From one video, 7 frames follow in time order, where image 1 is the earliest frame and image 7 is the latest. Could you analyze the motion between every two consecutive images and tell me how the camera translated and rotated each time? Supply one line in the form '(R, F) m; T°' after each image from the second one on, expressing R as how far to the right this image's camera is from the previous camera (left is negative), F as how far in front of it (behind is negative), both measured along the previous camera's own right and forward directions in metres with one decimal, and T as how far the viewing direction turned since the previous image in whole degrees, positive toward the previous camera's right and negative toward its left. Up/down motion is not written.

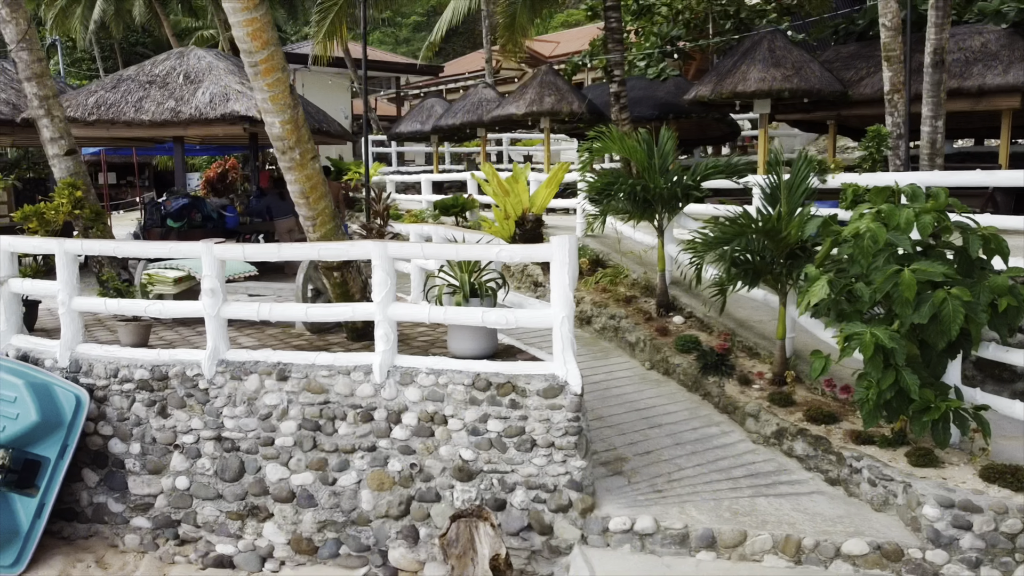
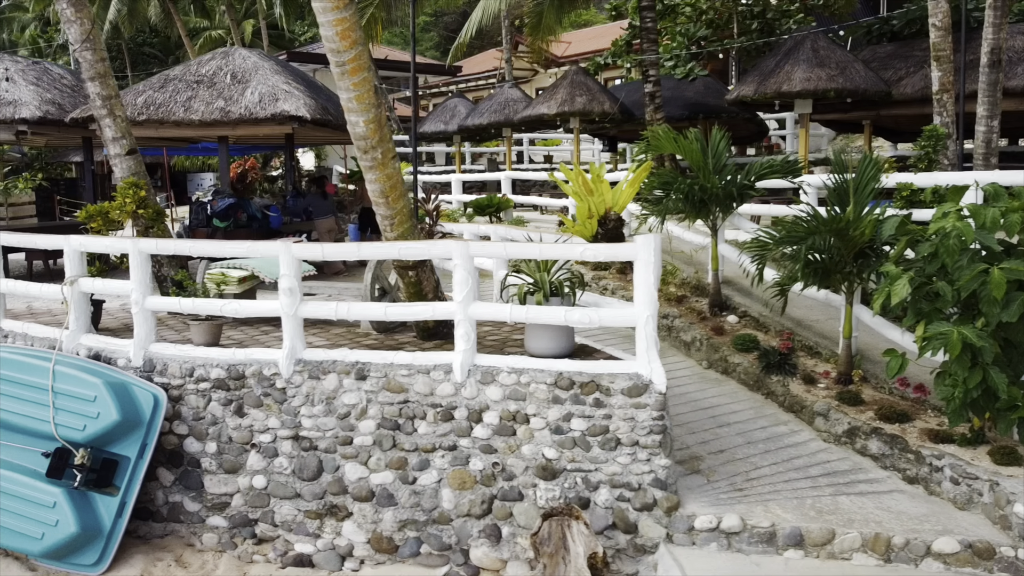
(-0.6, 0.0) m; 0°
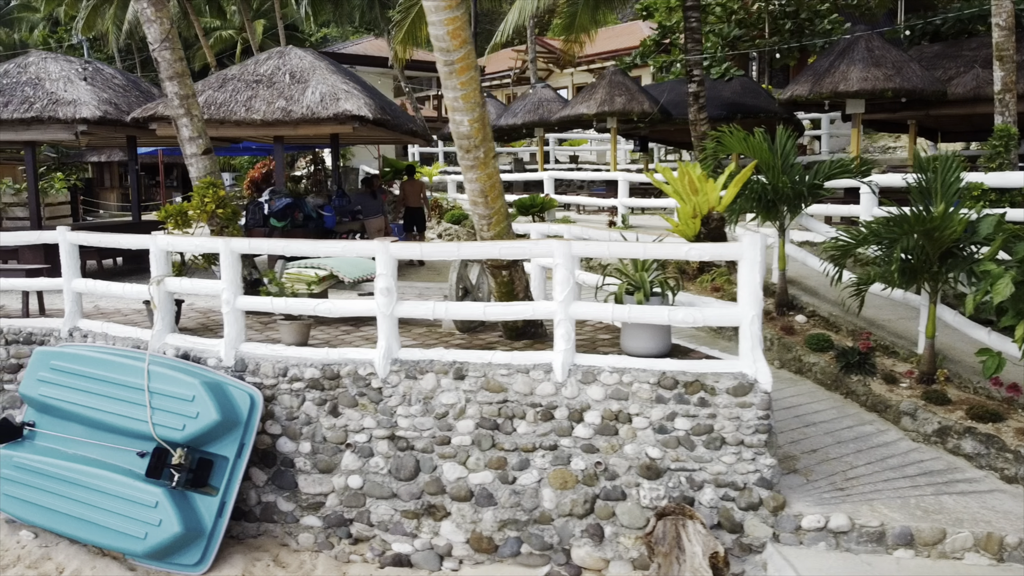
(-0.7, 0.0) m; 0°
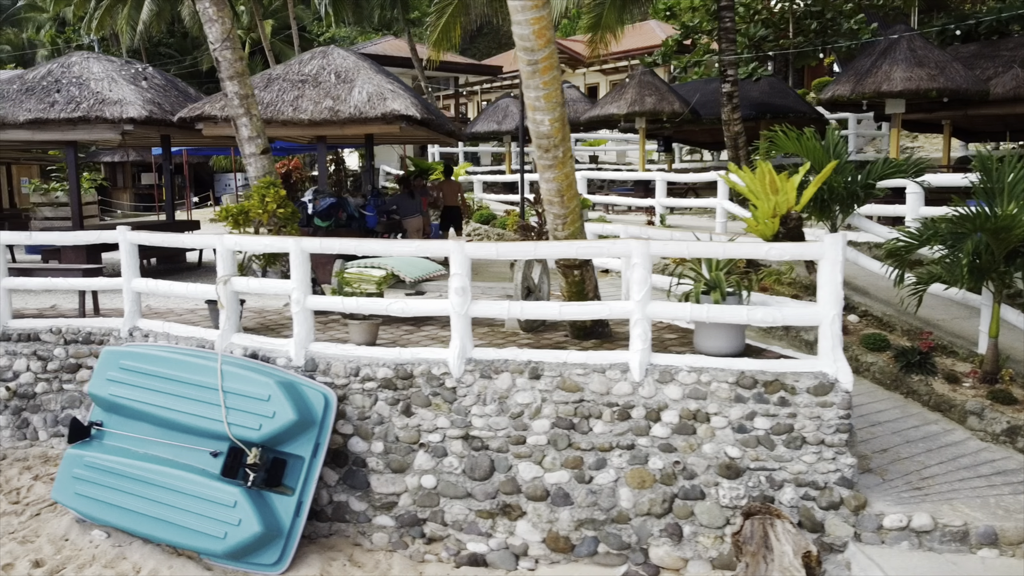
(-0.6, 0.0) m; 0°
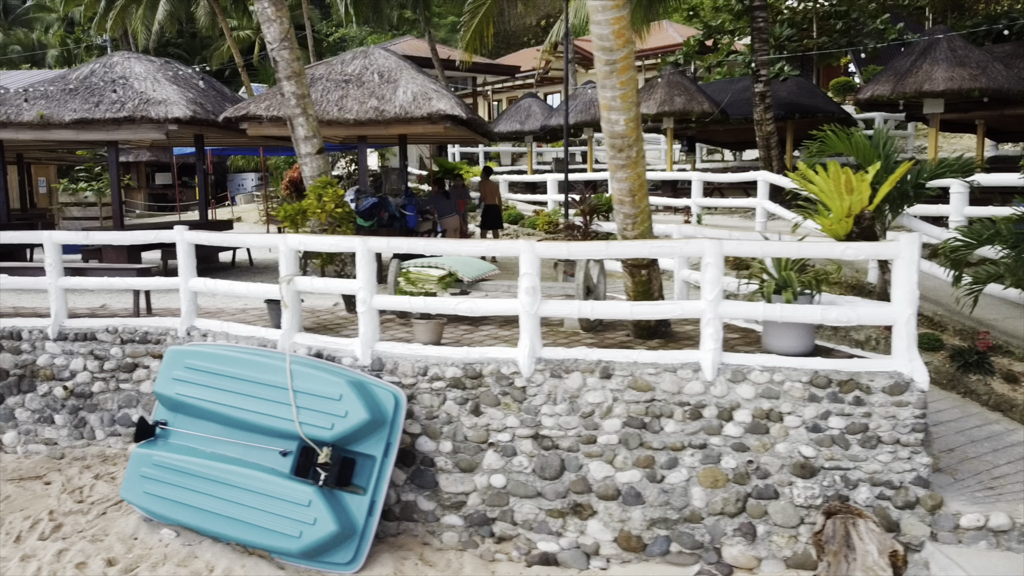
(-0.5, 0.0) m; 0°
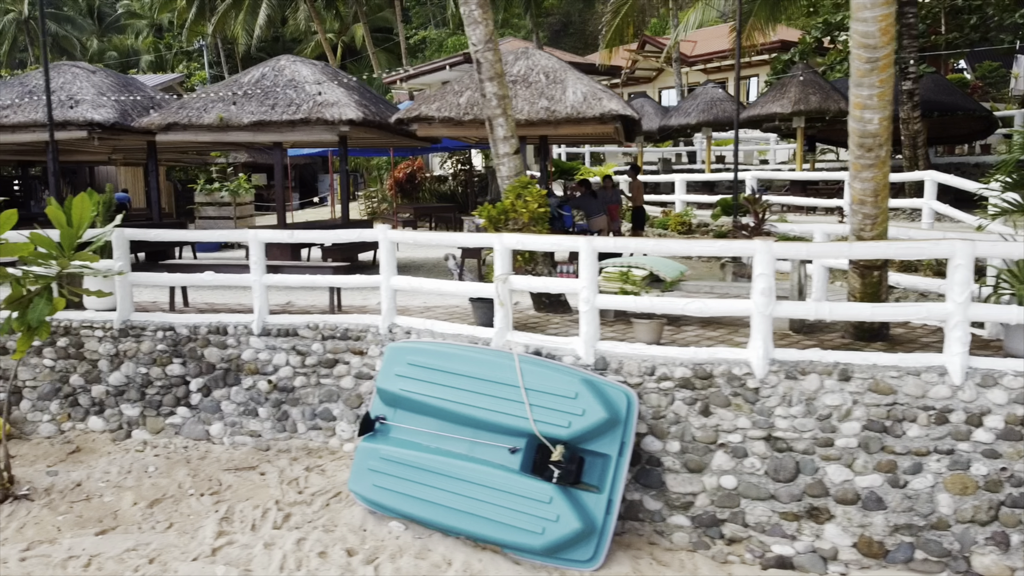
(-1.3, -0.1) m; -4°
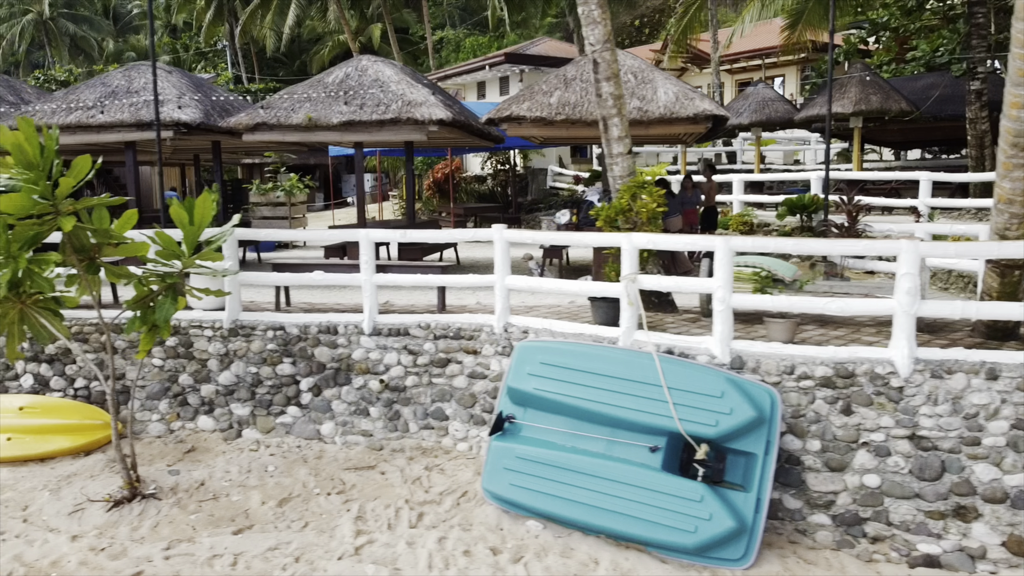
(-1.1, 0.0) m; 0°
